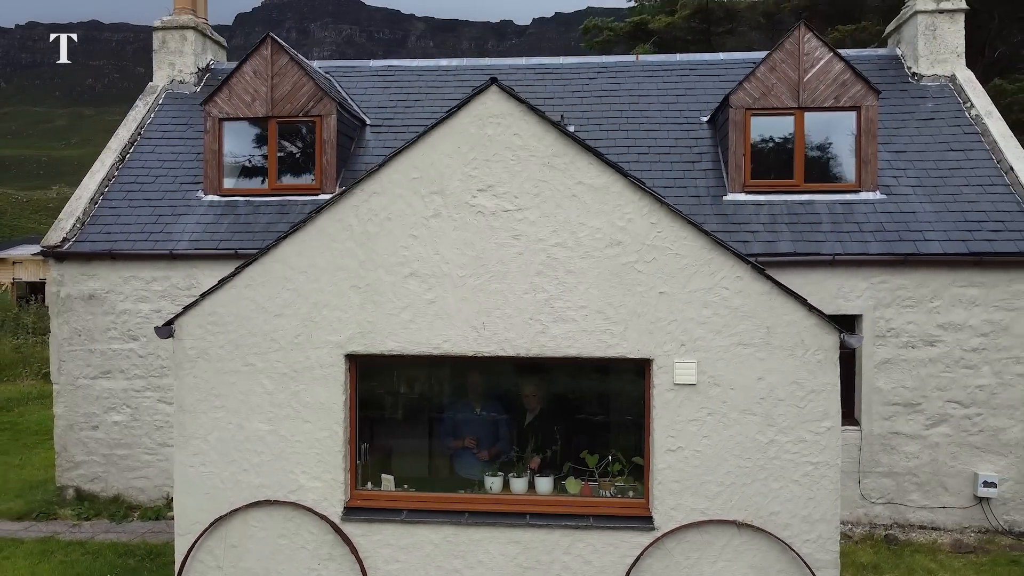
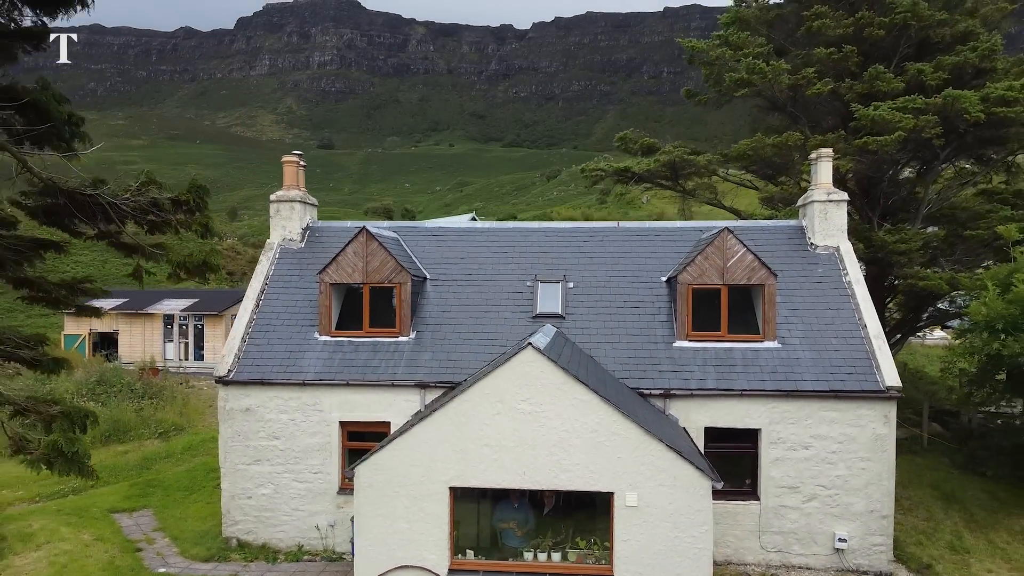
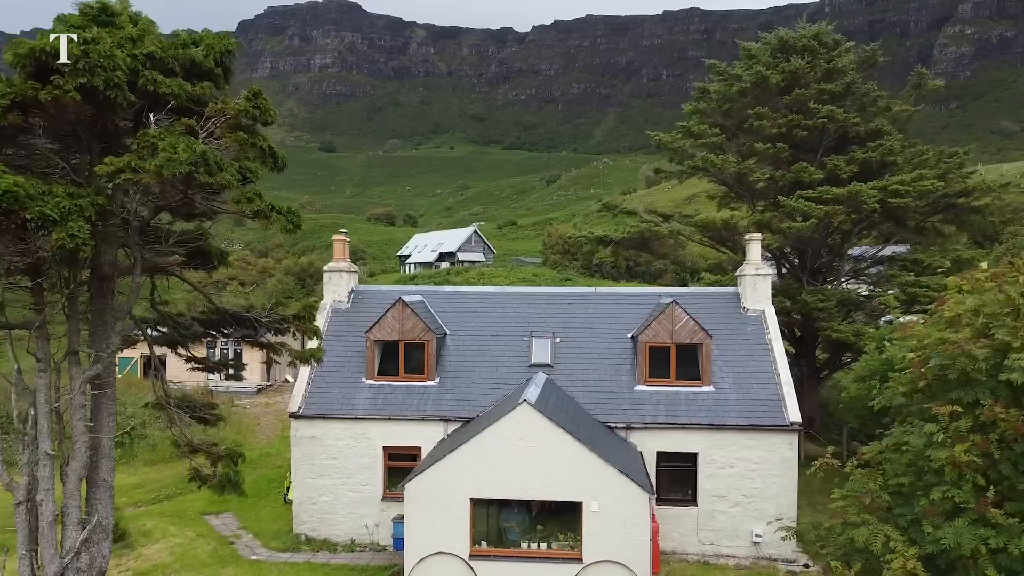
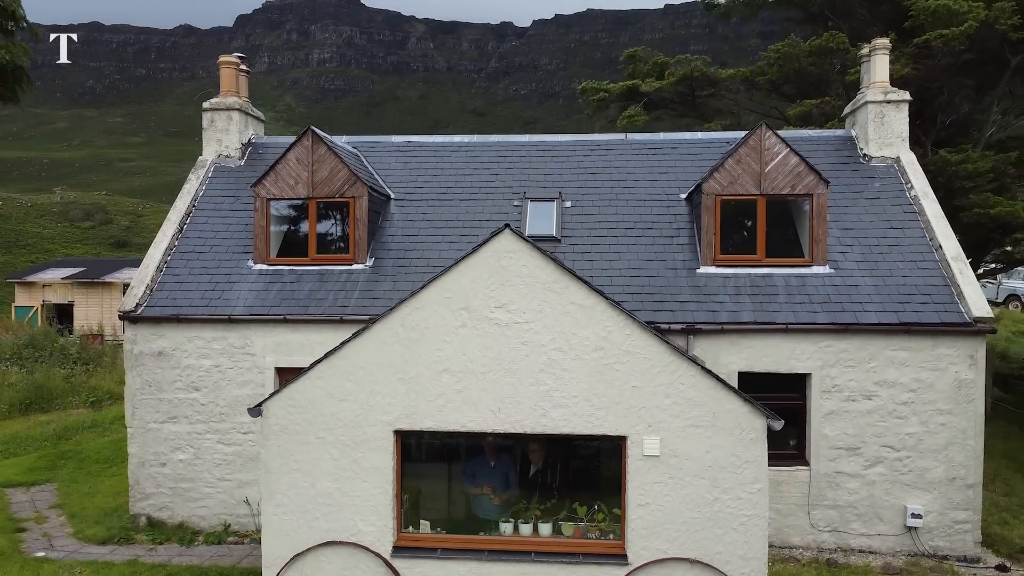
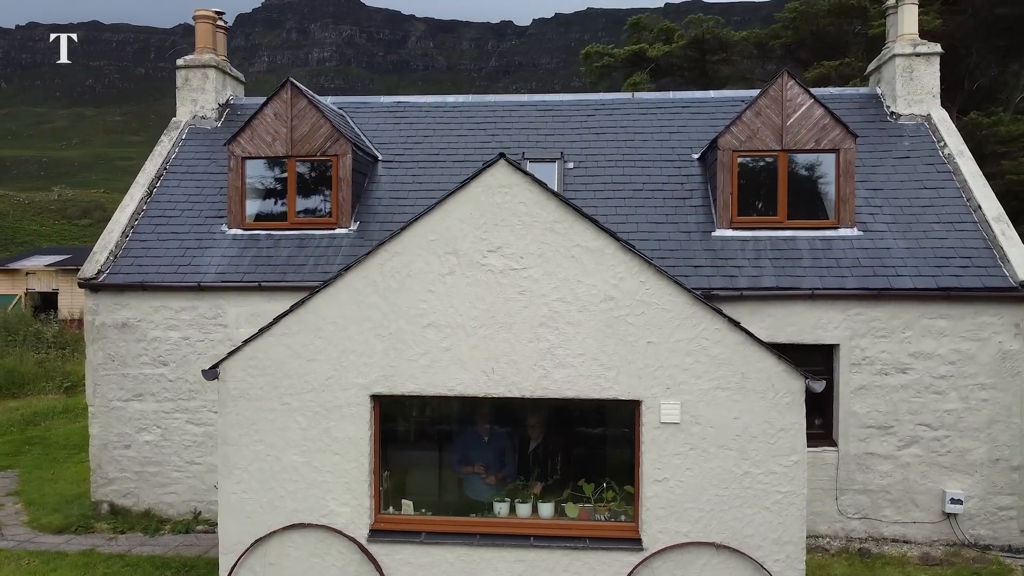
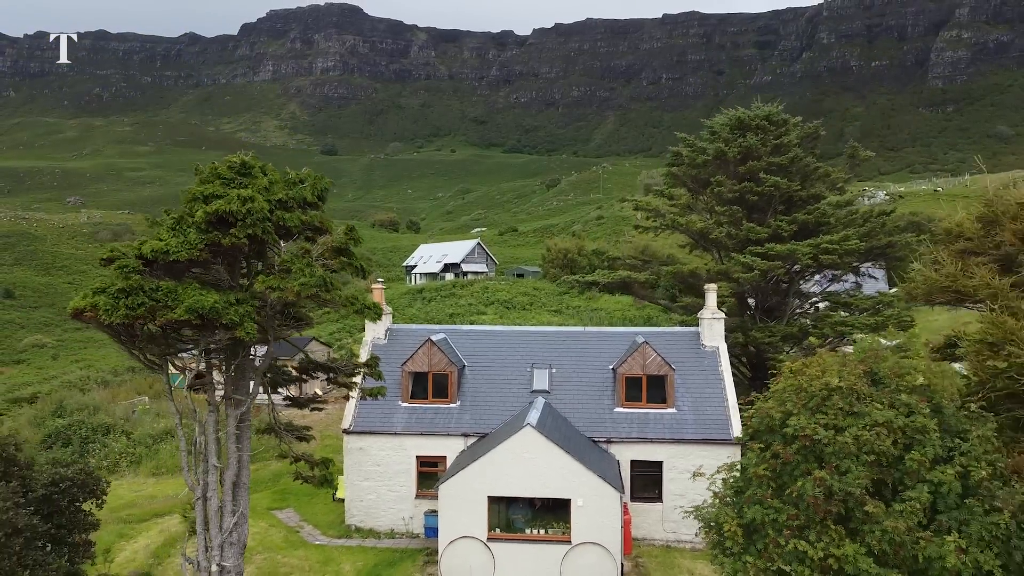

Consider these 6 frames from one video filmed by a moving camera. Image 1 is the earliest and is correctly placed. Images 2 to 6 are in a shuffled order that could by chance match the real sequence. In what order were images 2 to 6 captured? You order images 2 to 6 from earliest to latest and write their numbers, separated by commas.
5, 4, 2, 3, 6
